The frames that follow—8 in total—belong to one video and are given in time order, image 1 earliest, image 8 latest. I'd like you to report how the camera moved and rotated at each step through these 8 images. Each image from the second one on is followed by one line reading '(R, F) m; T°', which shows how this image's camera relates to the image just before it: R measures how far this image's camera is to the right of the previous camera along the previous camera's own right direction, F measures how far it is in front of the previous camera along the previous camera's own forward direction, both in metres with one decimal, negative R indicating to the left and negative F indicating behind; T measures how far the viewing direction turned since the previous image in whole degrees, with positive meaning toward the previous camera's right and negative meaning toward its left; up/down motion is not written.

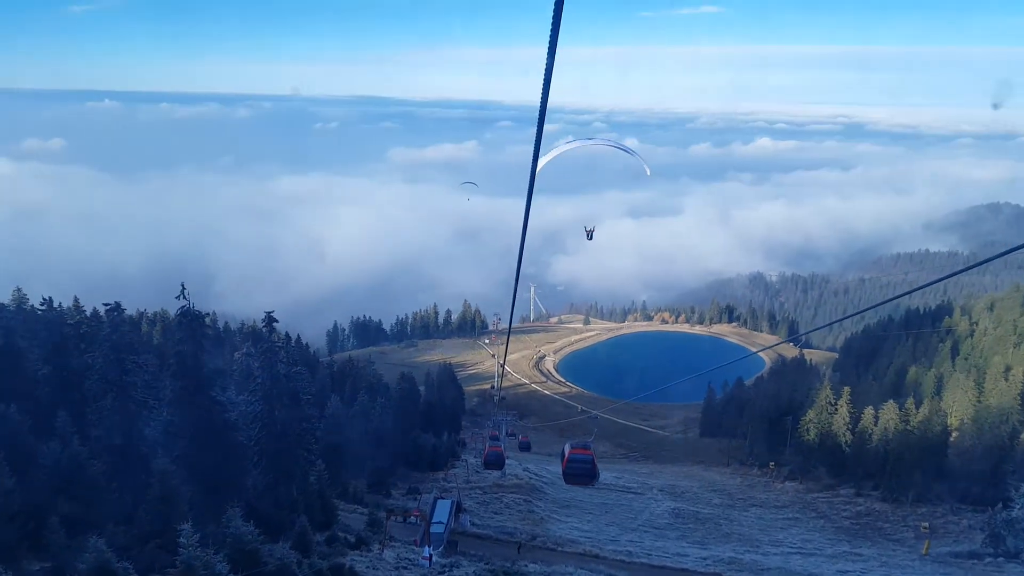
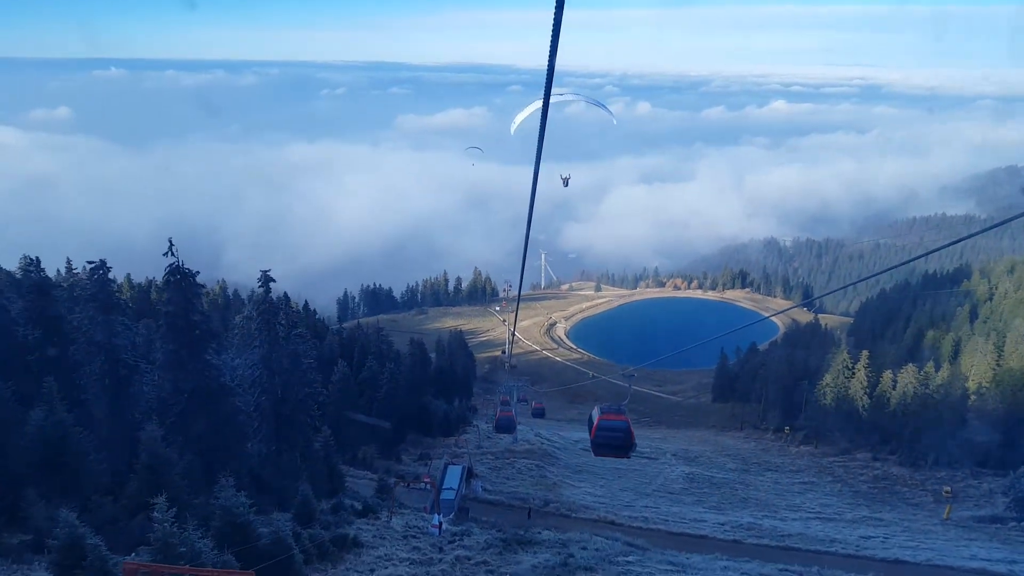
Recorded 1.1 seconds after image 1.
(0.0, +0.6) m; -1°
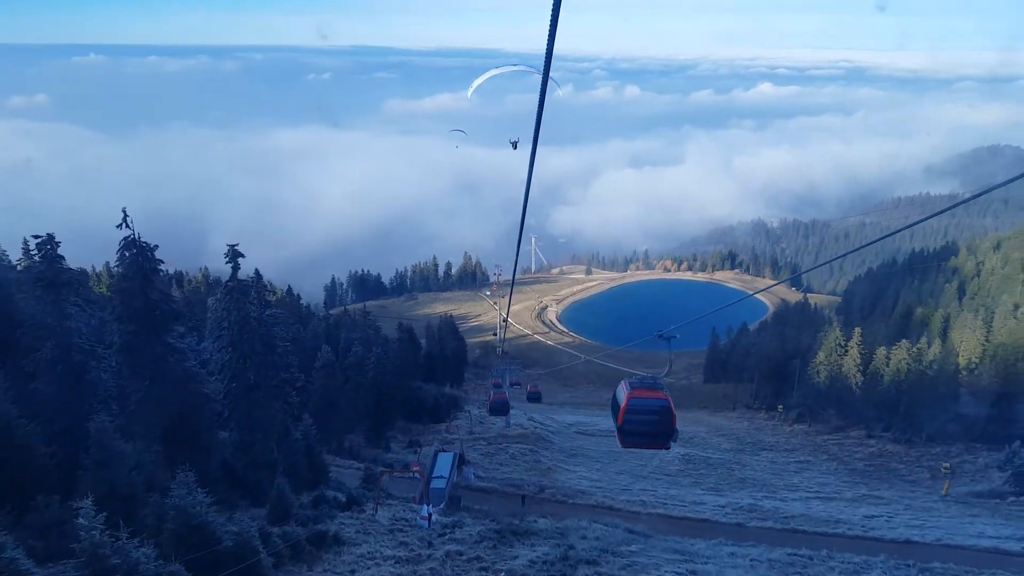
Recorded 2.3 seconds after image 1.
(0.0, +0.7) m; +1°
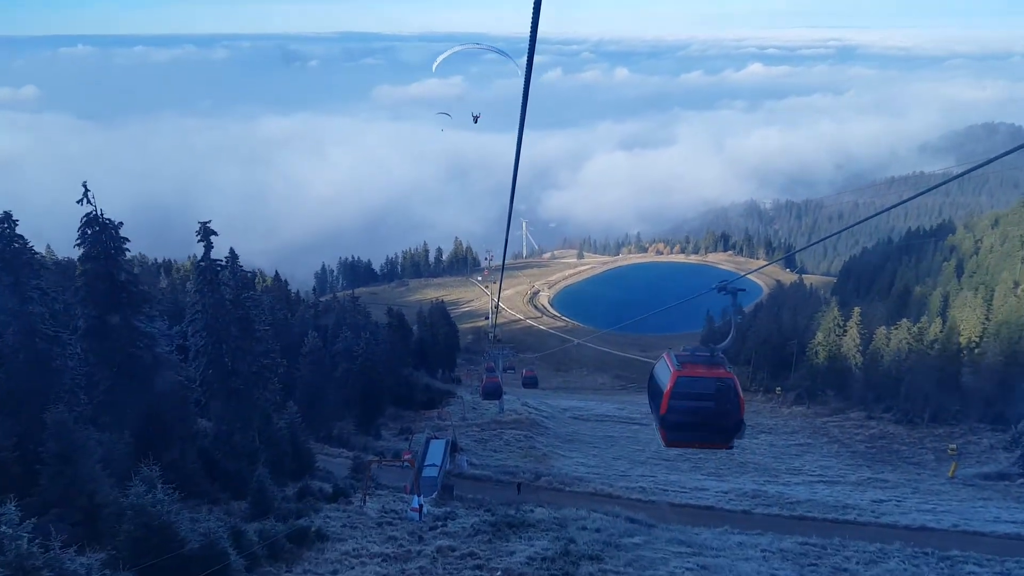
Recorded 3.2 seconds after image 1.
(0.0, +0.7) m; +1°
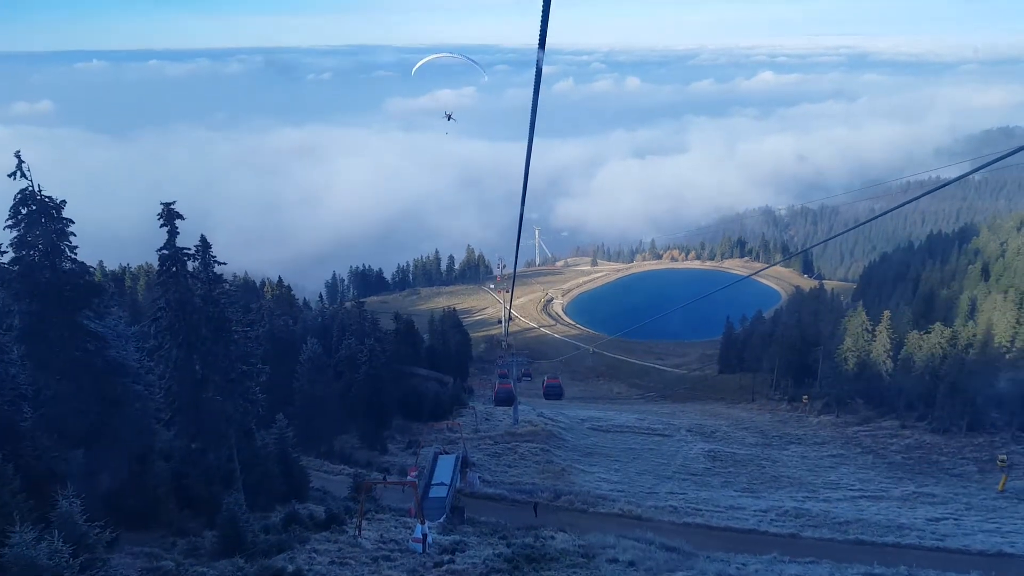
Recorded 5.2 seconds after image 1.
(0.0, +1.4) m; -1°
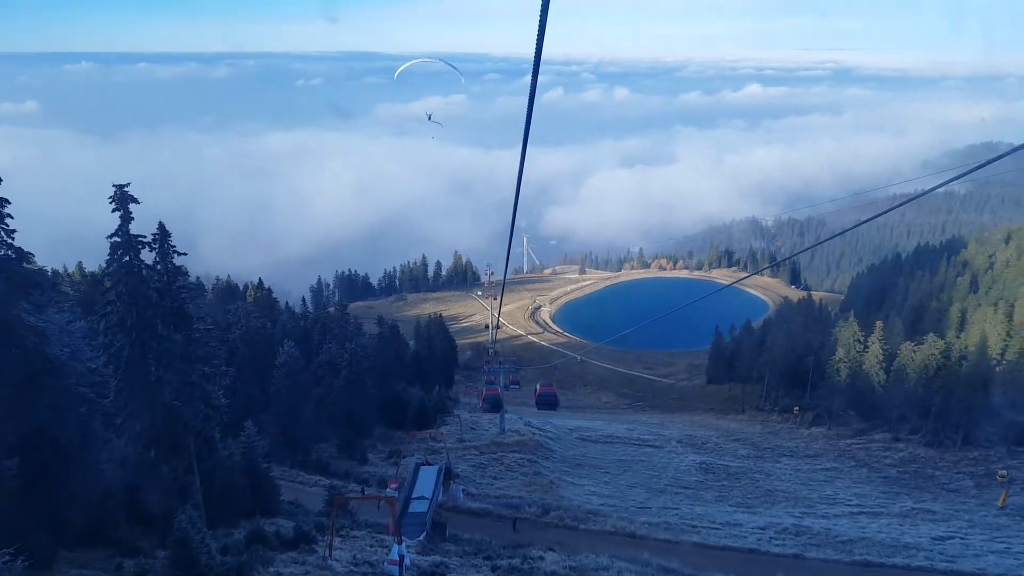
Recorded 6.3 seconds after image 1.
(0.0, +0.7) m; +1°
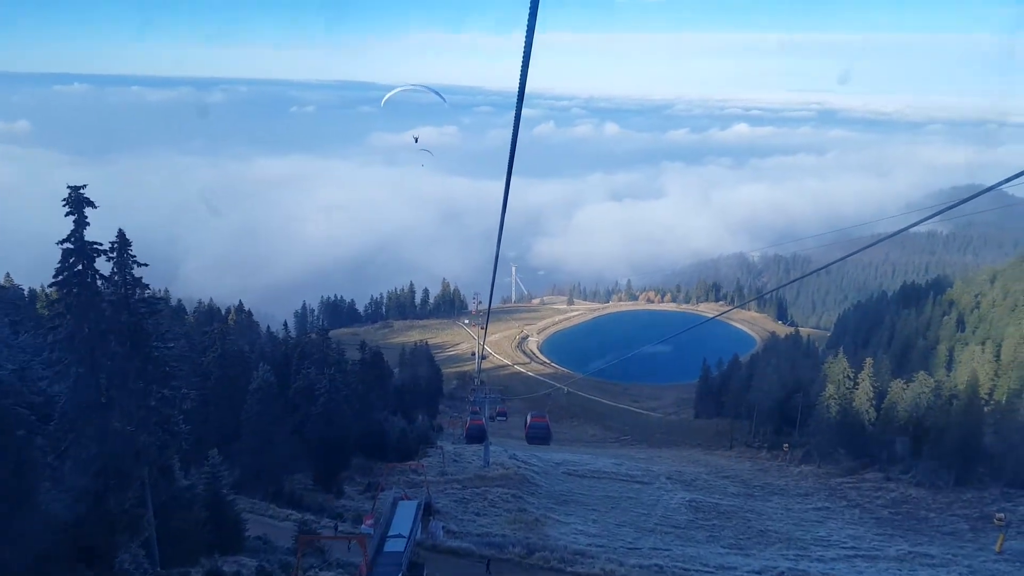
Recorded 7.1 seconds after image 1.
(0.0, +0.6) m; +1°
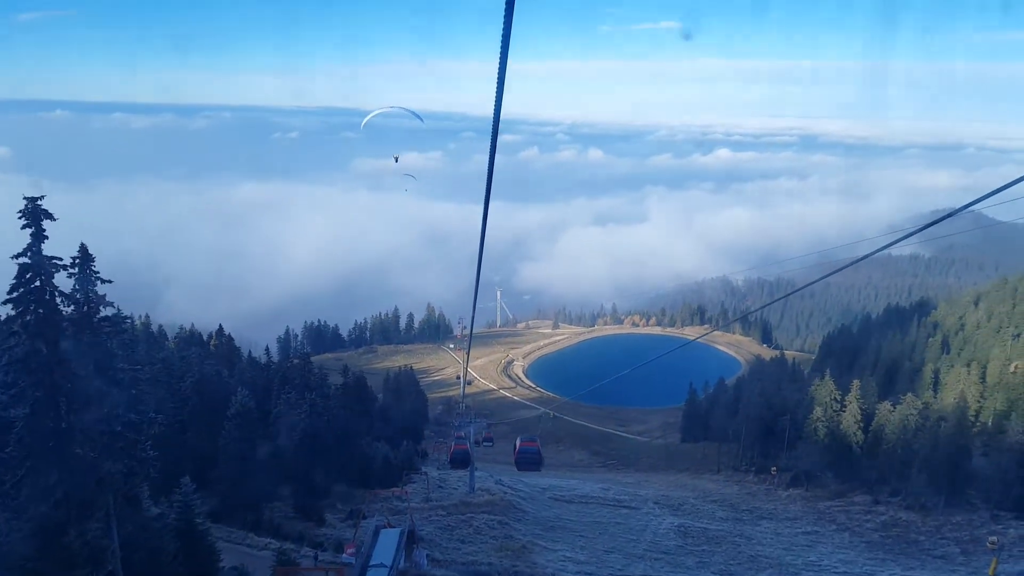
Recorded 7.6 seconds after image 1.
(0.0, +0.2) m; +1°
